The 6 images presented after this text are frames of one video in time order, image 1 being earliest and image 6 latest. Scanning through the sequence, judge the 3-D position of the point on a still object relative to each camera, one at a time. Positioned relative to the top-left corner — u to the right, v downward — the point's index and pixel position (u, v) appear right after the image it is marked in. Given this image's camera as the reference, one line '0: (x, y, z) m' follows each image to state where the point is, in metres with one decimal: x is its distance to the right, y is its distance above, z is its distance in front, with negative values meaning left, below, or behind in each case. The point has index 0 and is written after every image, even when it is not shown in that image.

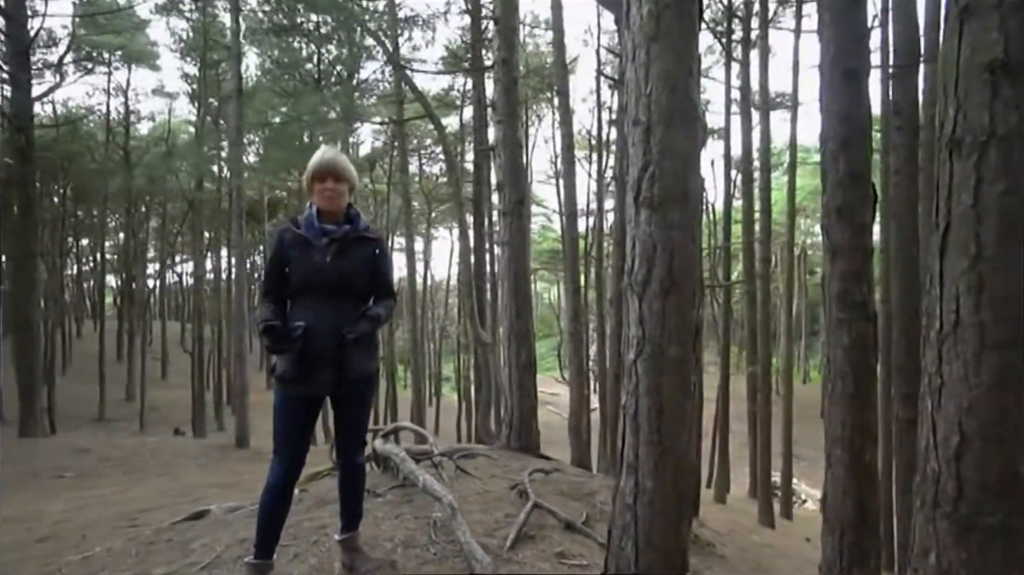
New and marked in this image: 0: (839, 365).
0: (+2.4, -0.6, +5.6) m
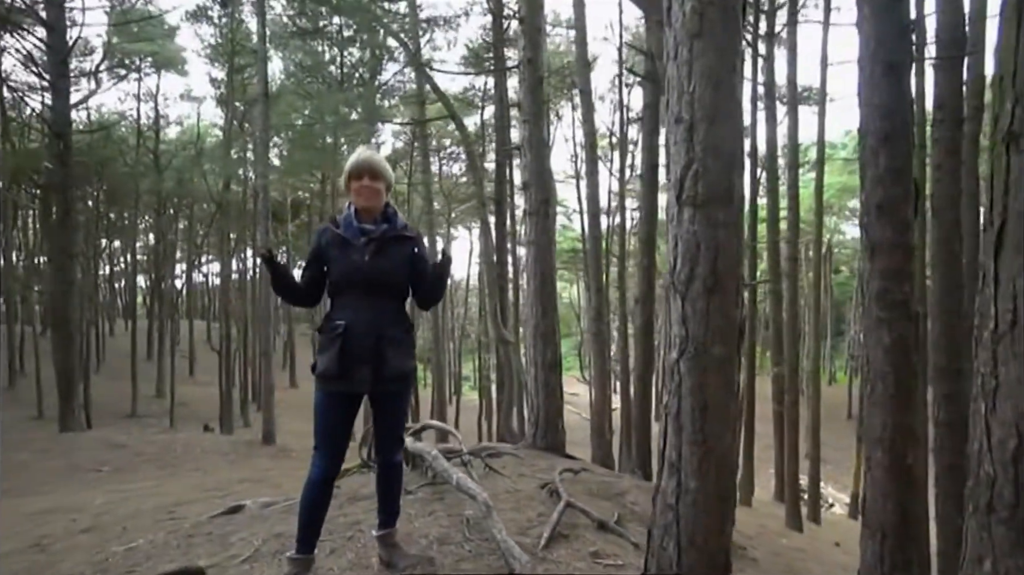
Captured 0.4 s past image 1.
0: (+2.7, -0.6, +5.5) m
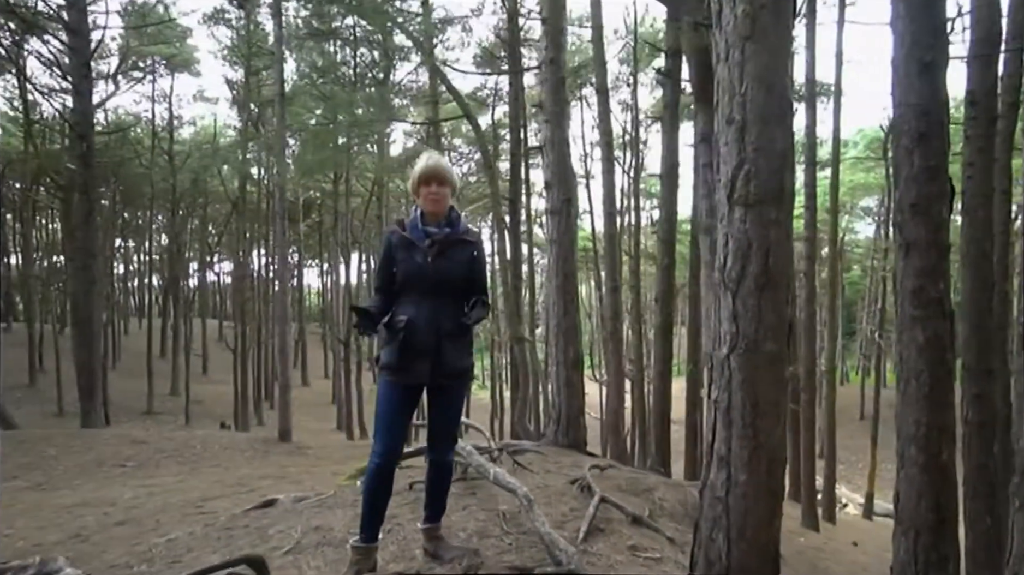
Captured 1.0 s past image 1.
0: (+3.0, -0.6, +5.7) m
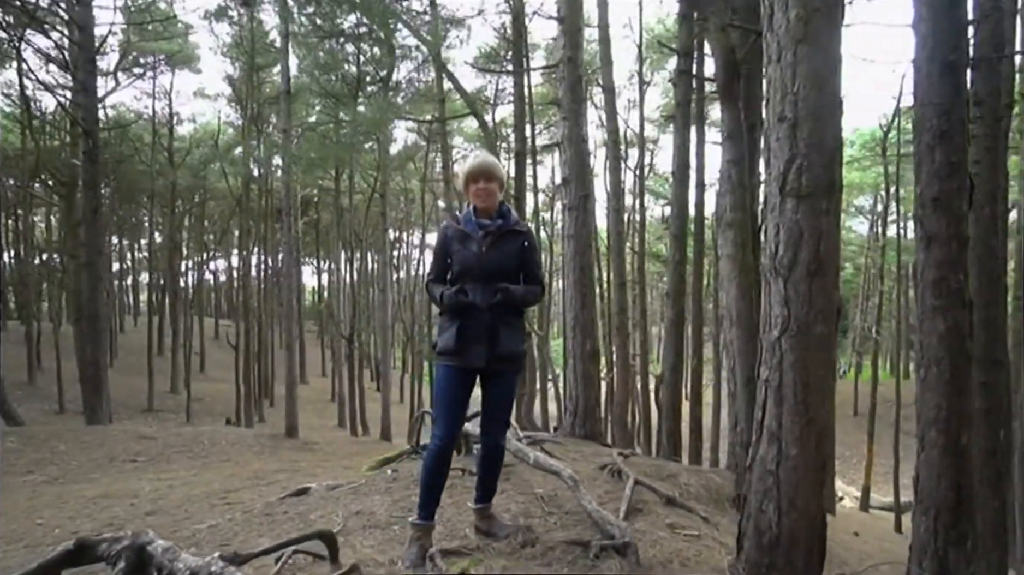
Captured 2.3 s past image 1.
0: (+3.3, -0.5, +6.0) m
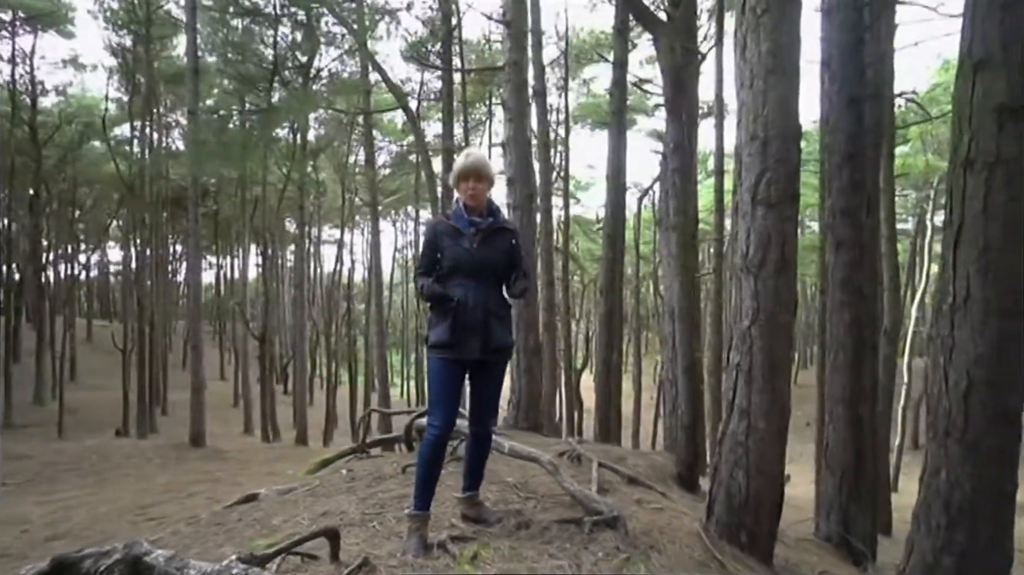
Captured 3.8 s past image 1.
0: (+3.0, -0.5, +7.0) m
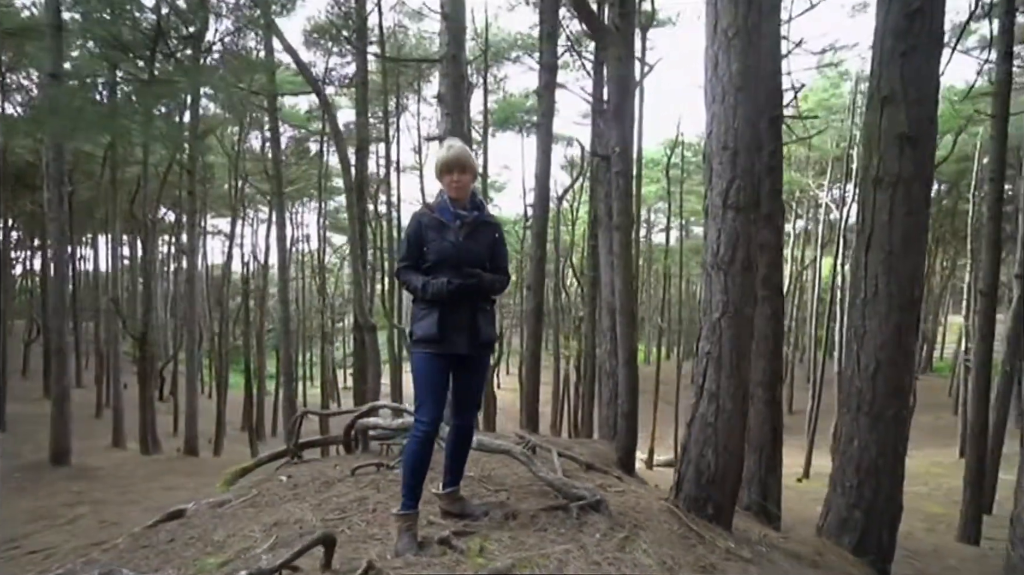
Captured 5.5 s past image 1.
0: (+2.5, -0.4, +7.9) m
